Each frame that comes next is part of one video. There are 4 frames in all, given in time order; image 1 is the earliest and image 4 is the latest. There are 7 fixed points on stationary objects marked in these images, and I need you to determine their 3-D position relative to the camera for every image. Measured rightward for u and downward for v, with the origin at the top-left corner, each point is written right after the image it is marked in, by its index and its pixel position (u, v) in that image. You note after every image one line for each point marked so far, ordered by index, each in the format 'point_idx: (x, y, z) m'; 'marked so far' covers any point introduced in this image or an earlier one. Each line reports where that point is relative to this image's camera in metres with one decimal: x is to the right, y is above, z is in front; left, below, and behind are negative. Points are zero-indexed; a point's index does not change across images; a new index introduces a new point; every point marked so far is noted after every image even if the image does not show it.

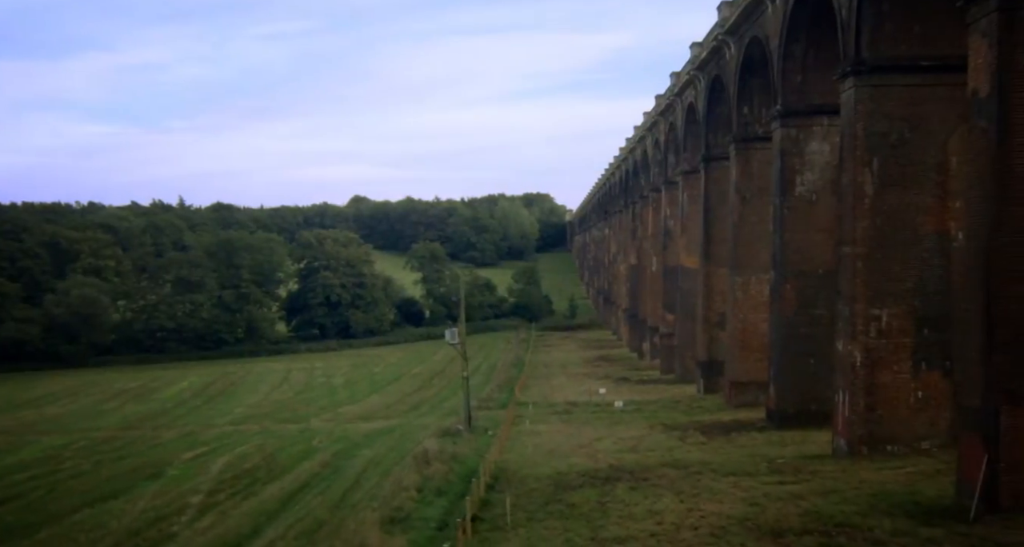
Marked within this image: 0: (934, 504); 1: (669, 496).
0: (+5.2, -2.8, +12.9) m
1: (+2.1, -3.0, +14.1) m
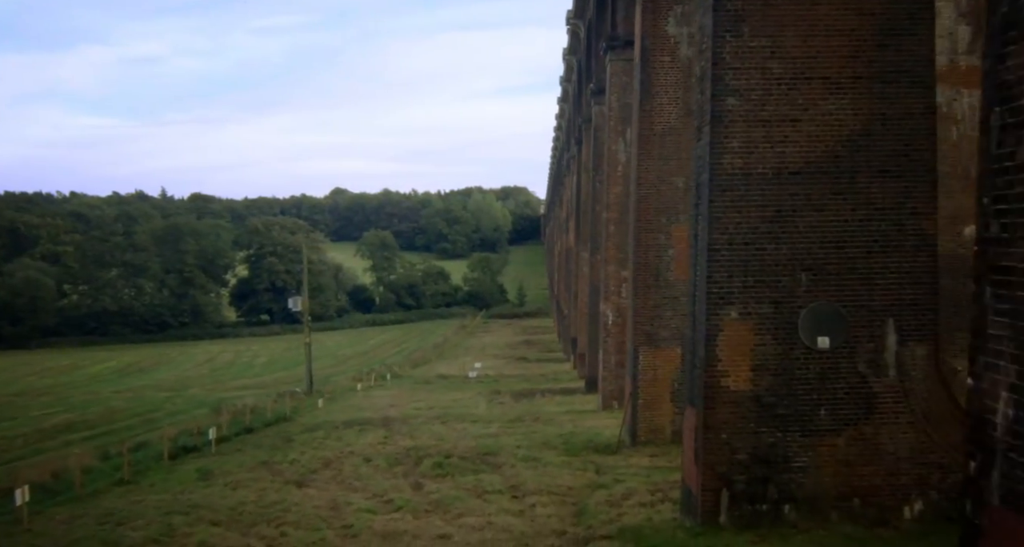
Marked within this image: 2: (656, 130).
0: (+1.2, -2.2, +13.9) m
1: (-1.9, -2.3, +15.2) m
2: (+1.8, +1.8, +13.0) m
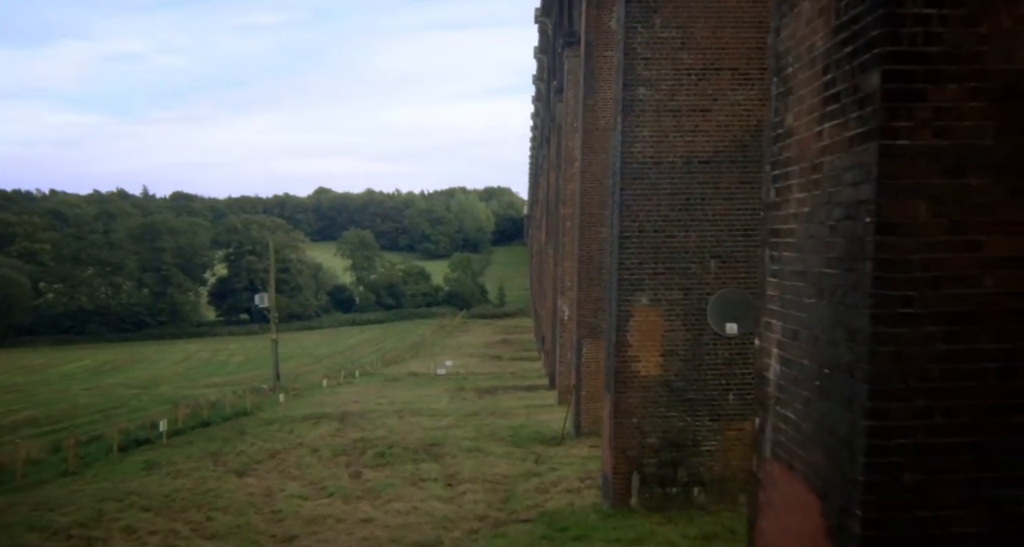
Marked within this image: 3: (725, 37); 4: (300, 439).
0: (+0.5, -2.1, +14.1) m
1: (-2.6, -2.3, +15.3) m
2: (+1.1, +1.9, +13.1) m
3: (+1.6, +1.8, +7.8) m
4: (-2.9, -2.2, +14.2) m
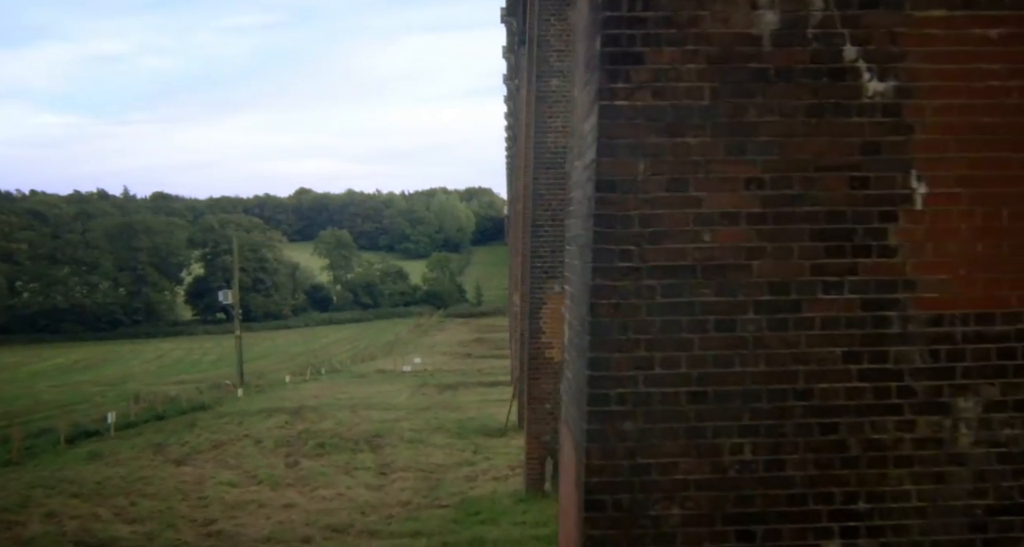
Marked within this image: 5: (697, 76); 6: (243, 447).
0: (-0.2, -2.1, +14.2) m
1: (-3.4, -2.2, +15.4) m
2: (+0.4, +2.0, +13.2) m
3: (+1.0, +1.9, +7.9) m
4: (-3.6, -2.1, +14.2) m
5: (+0.5, +0.5, +2.5) m
6: (-3.2, -2.1, +12.6) m
